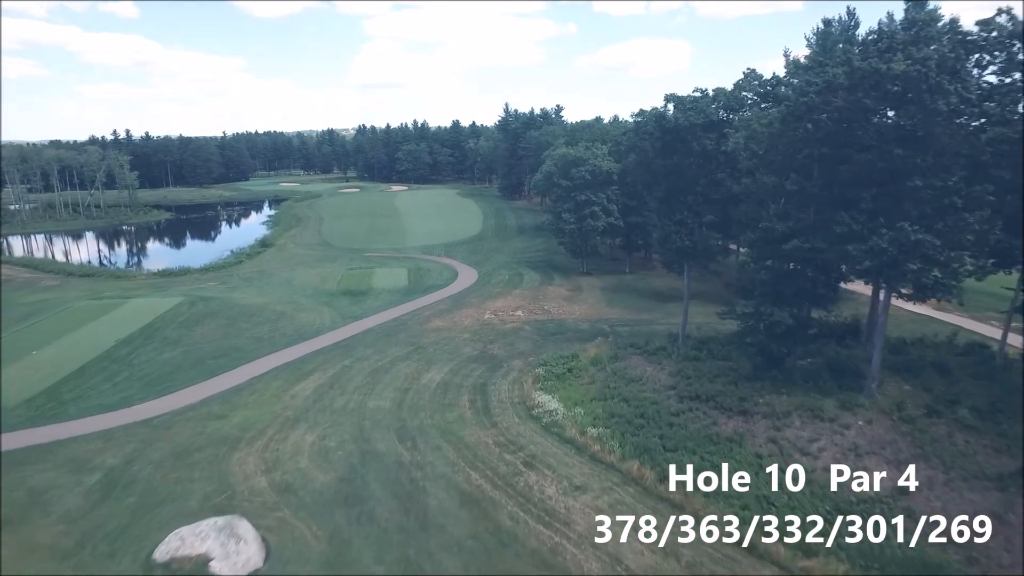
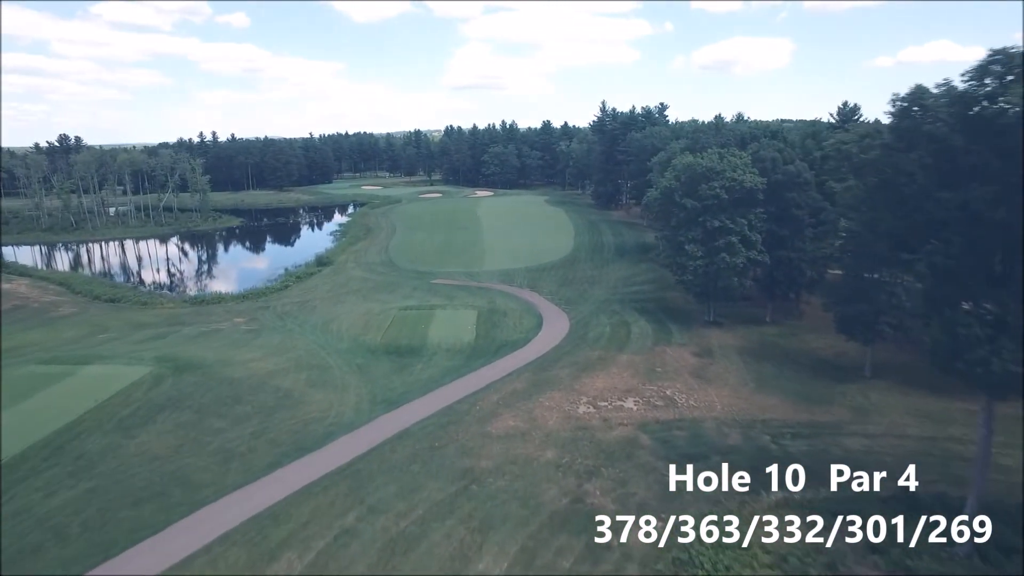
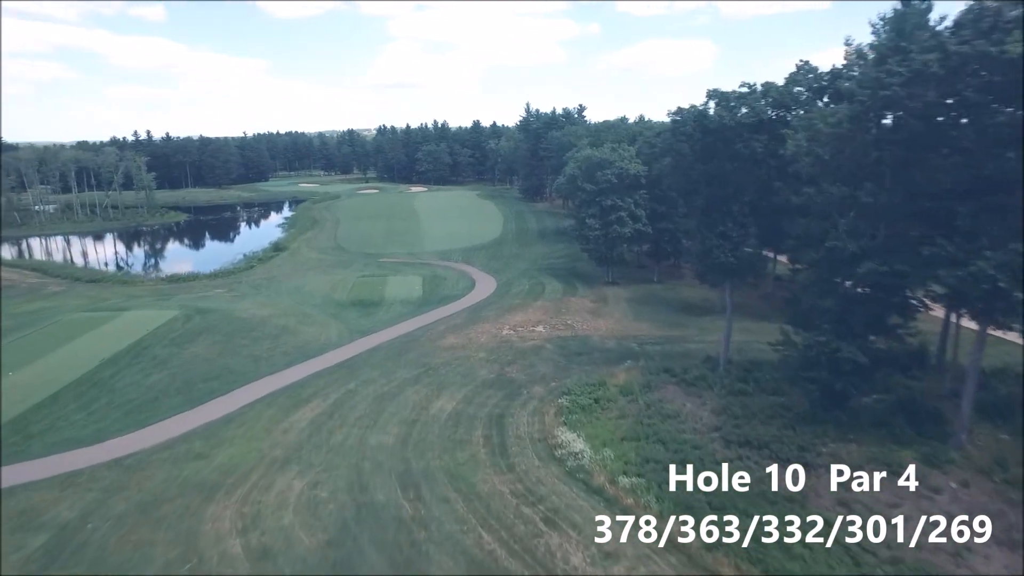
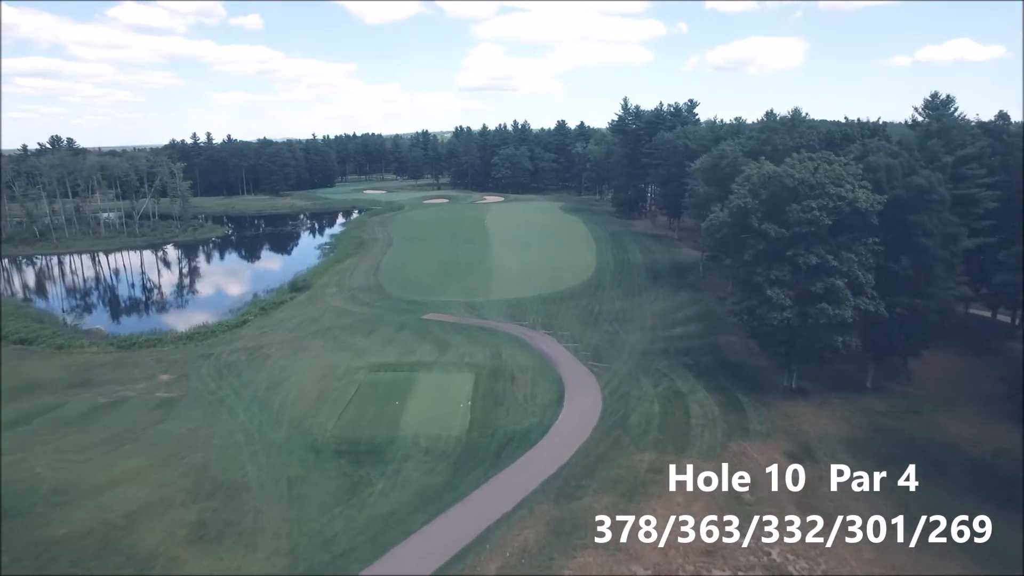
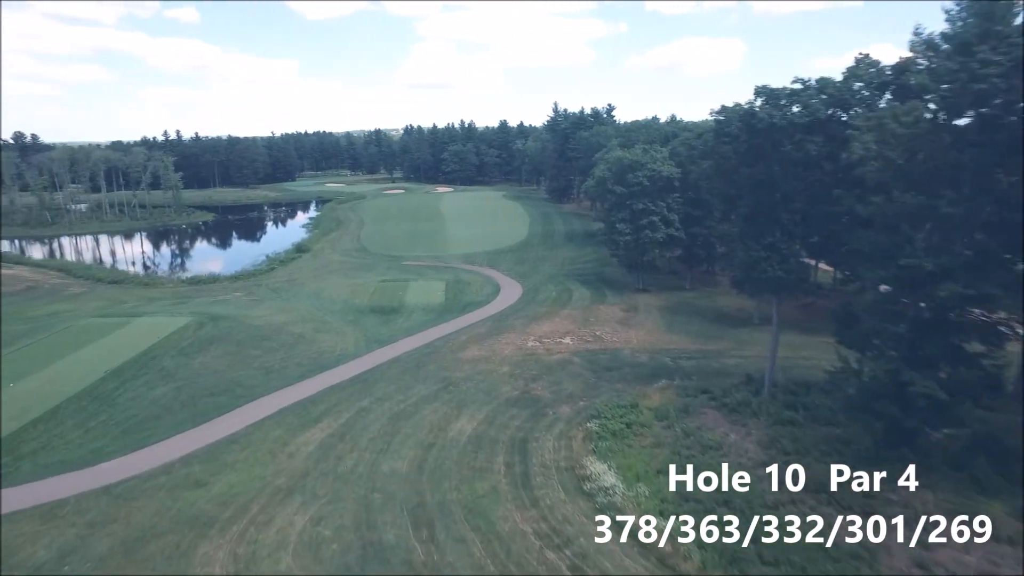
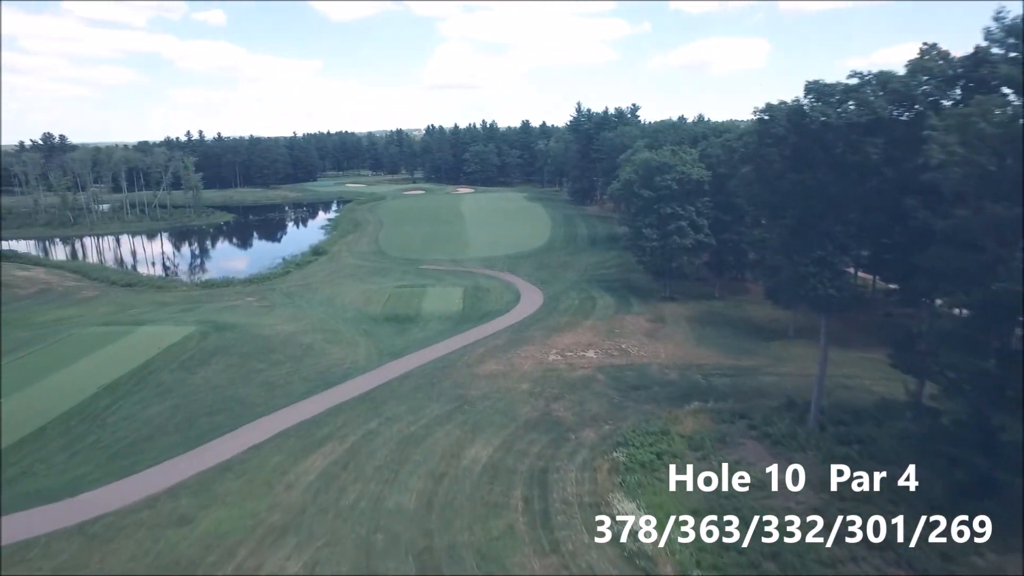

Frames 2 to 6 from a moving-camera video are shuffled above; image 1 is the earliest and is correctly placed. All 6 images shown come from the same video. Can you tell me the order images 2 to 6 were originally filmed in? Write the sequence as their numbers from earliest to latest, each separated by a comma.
3, 5, 6, 2, 4
